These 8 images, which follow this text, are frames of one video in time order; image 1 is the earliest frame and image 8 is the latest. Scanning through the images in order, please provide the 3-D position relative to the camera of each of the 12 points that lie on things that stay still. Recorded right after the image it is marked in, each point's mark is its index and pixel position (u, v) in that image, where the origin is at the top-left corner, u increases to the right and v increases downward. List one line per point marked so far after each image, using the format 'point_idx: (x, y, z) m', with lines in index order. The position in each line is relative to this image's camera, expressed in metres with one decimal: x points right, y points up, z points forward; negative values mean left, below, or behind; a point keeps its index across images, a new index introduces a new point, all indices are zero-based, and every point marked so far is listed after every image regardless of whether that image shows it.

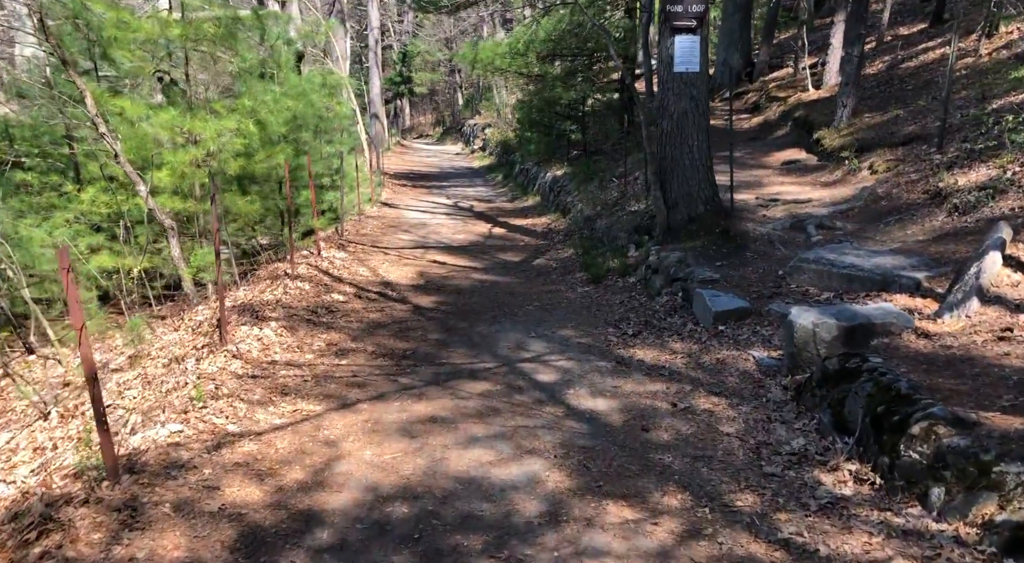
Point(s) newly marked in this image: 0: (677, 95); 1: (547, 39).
0: (+2.0, +2.3, +11.2) m
1: (+0.7, +4.7, +18.1) m
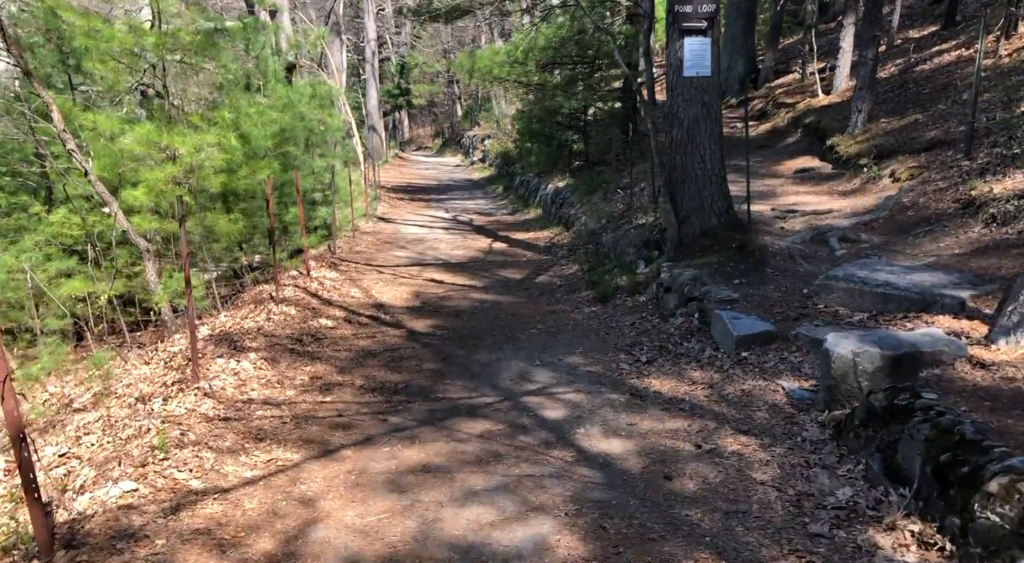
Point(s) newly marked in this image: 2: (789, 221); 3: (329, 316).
0: (+2.0, +2.1, +10.5) m
1: (+0.7, +4.4, +17.4) m
2: (+3.4, +0.8, +11.2) m
3: (-2.0, -0.4, +10.0) m
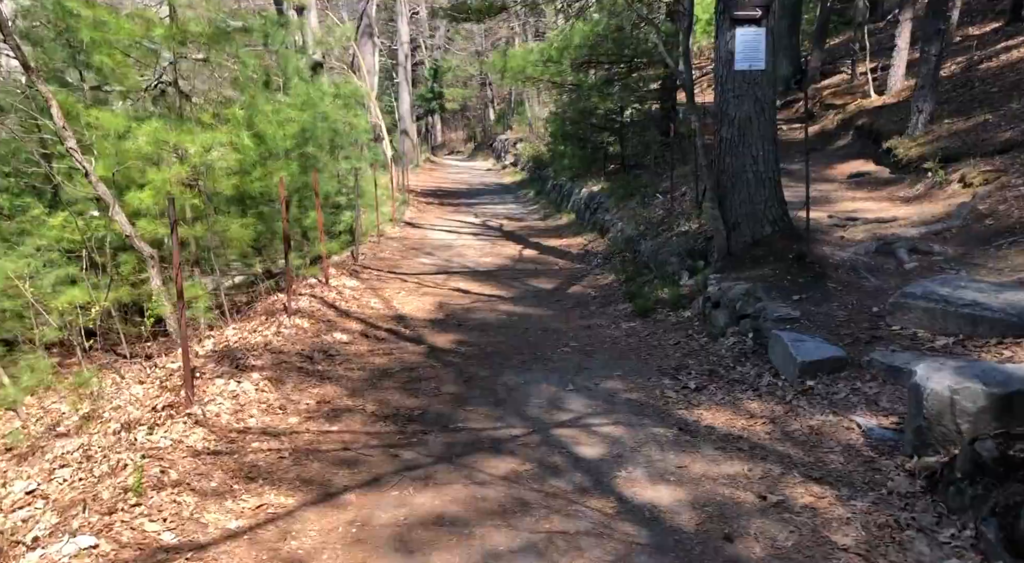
0: (+2.4, +1.9, +9.5) m
1: (+1.3, +4.2, +16.5) m
2: (+3.8, +0.6, +10.2) m
3: (-1.7, -0.5, +9.2) m
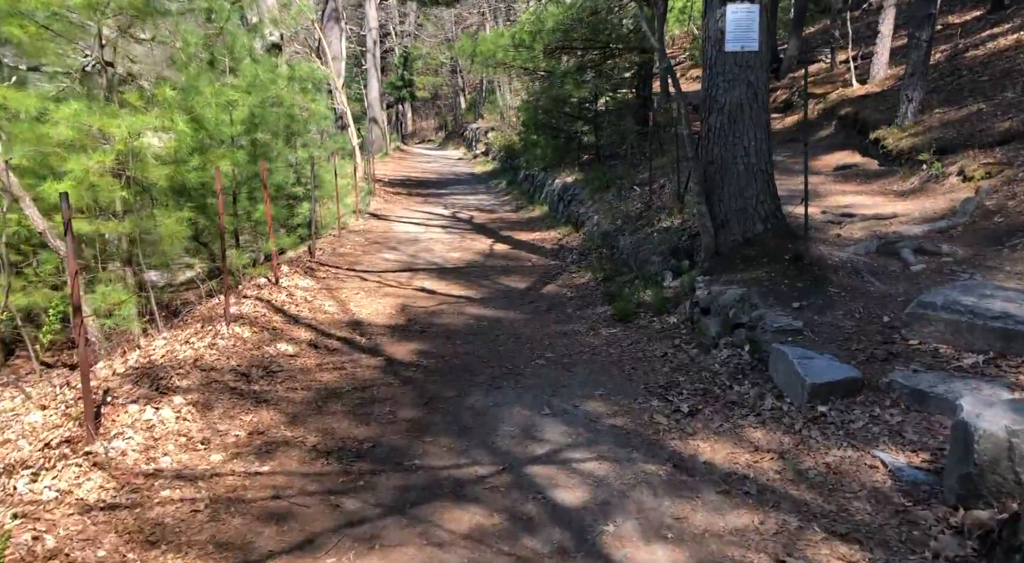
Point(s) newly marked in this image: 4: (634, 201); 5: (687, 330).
0: (+2.1, +1.9, +8.6) m
1: (+0.8, +4.3, +15.6) m
2: (+3.4, +0.6, +9.4) m
3: (-2.0, -0.5, +8.2) m
4: (+1.8, +1.2, +13.7) m
5: (+1.5, -0.4, +8.1) m
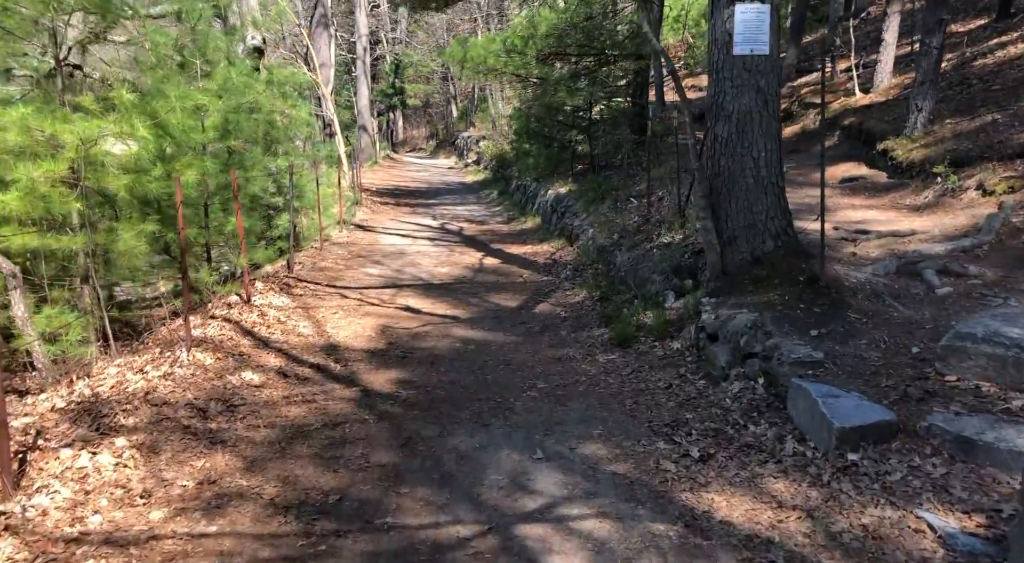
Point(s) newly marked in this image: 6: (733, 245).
0: (+2.0, +1.7, +8.0) m
1: (+0.6, +4.0, +14.9) m
2: (+3.3, +0.4, +8.7) m
3: (-2.1, -0.7, +7.4) m
4: (+1.7, +1.0, +13.0) m
5: (+1.5, -0.6, +7.4) m
6: (+2.0, +0.3, +8.2) m
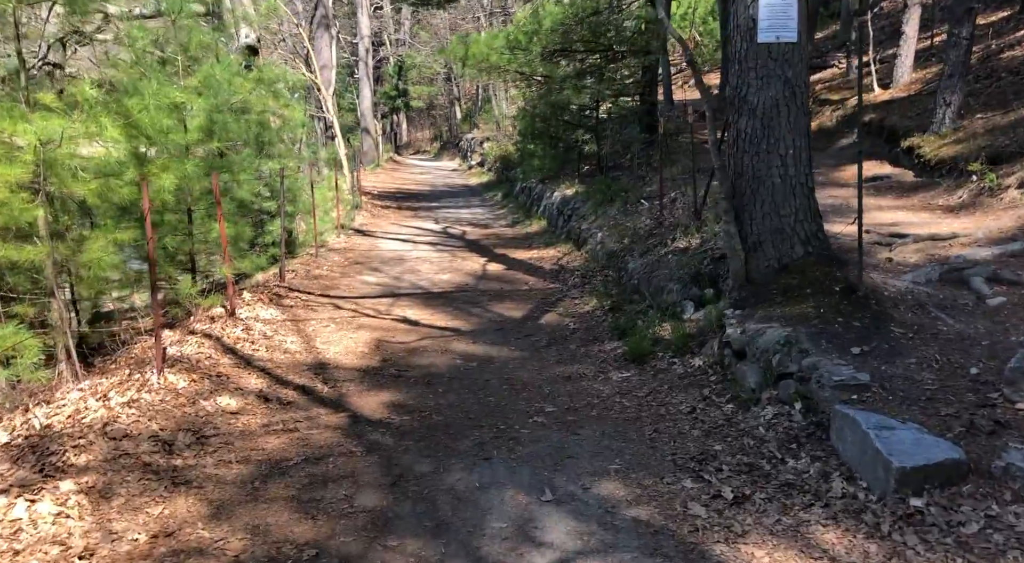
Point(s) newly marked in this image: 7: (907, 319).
0: (+2.0, +1.6, +7.3) m
1: (+0.7, +3.9, +14.2) m
2: (+3.4, +0.3, +8.0) m
3: (-2.0, -0.8, +6.7) m
4: (+1.8, +0.9, +12.3) m
5: (+1.5, -0.7, +6.7) m
6: (+2.0, +0.2, +7.5) m
7: (+2.7, -0.3, +6.3) m
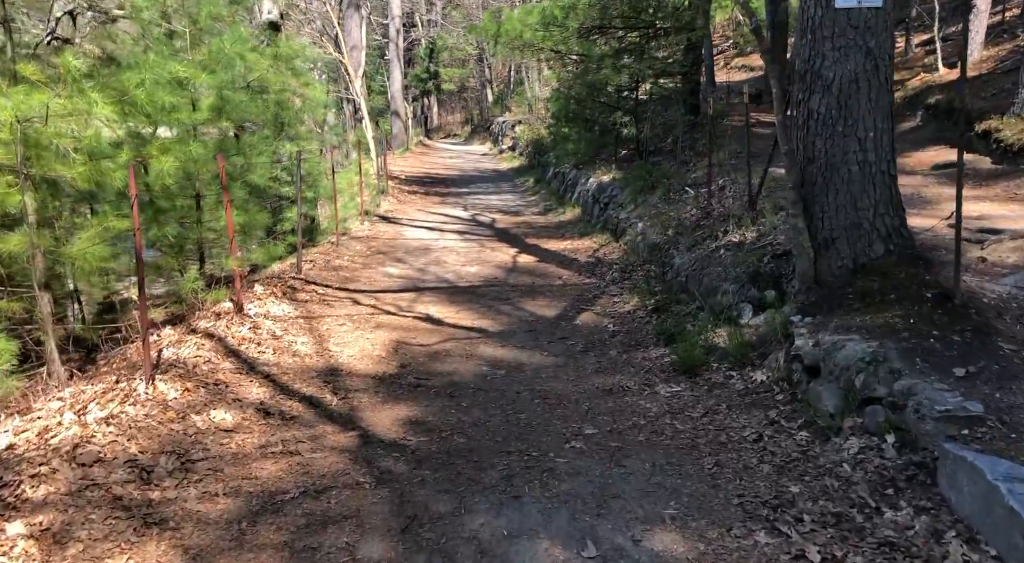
0: (+2.3, +1.6, +6.3) m
1: (+1.2, +4.0, +13.3) m
2: (+3.6, +0.3, +7.0) m
3: (-1.8, -0.8, +5.9) m
4: (+2.2, +0.9, +11.3) m
5: (+1.7, -0.7, +5.8) m
6: (+2.3, +0.2, +6.5) m
7: (+3.0, -0.3, +5.3) m
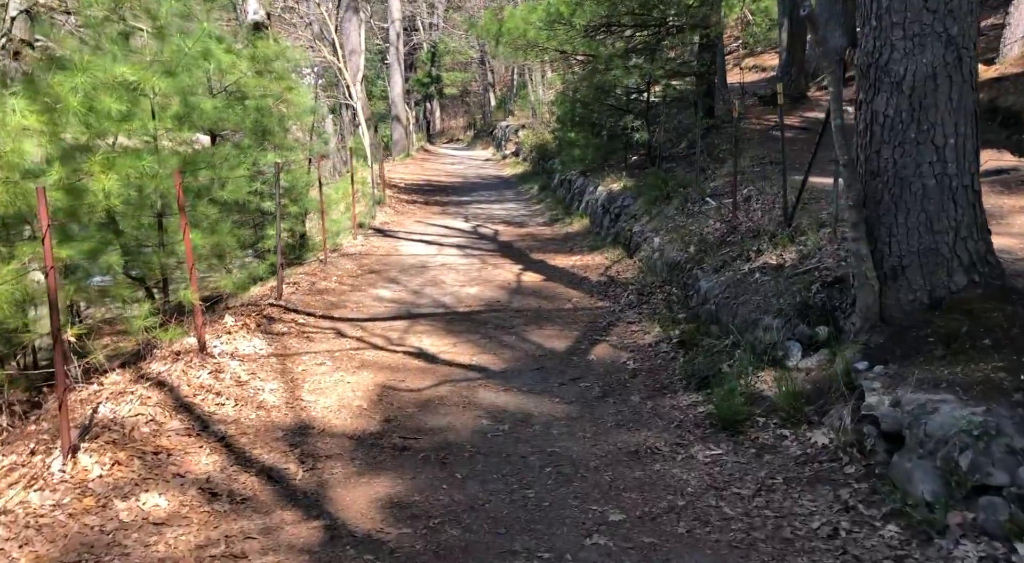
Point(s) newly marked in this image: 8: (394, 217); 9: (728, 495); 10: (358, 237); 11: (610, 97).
0: (+2.3, +1.4, +5.1) m
1: (+1.2, +3.7, +12.1) m
2: (+3.7, +0.1, +5.8) m
3: (-1.8, -1.0, +4.8) m
4: (+2.2, +0.7, +10.2) m
5: (+1.7, -0.9, +4.6) m
6: (+2.3, 0.0, +5.4) m
7: (+3.0, -0.5, +4.2) m
8: (-2.3, +1.2, +17.5) m
9: (+1.1, -1.1, +4.7) m
10: (-2.5, +0.7, +15.0) m
11: (+1.5, +2.8, +13.8) m
